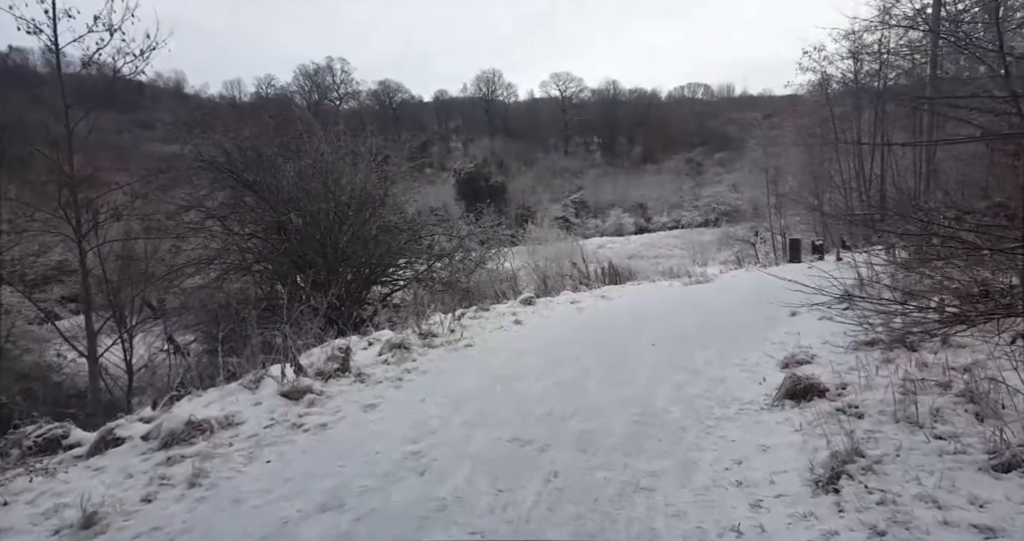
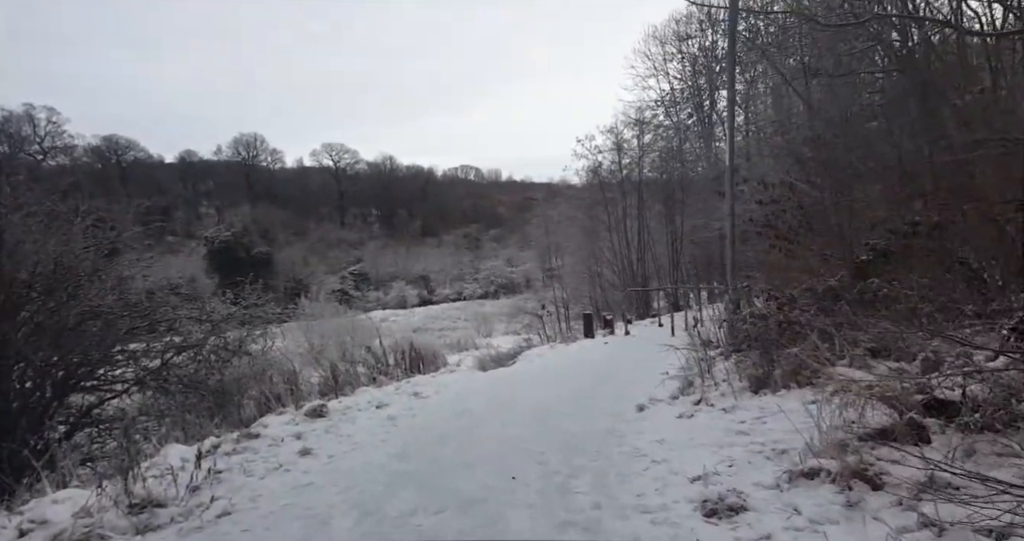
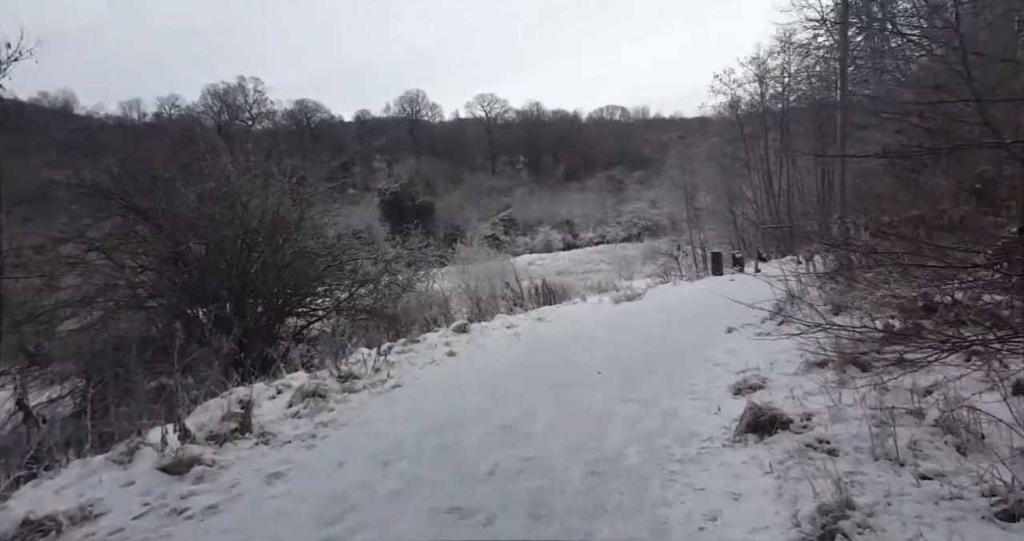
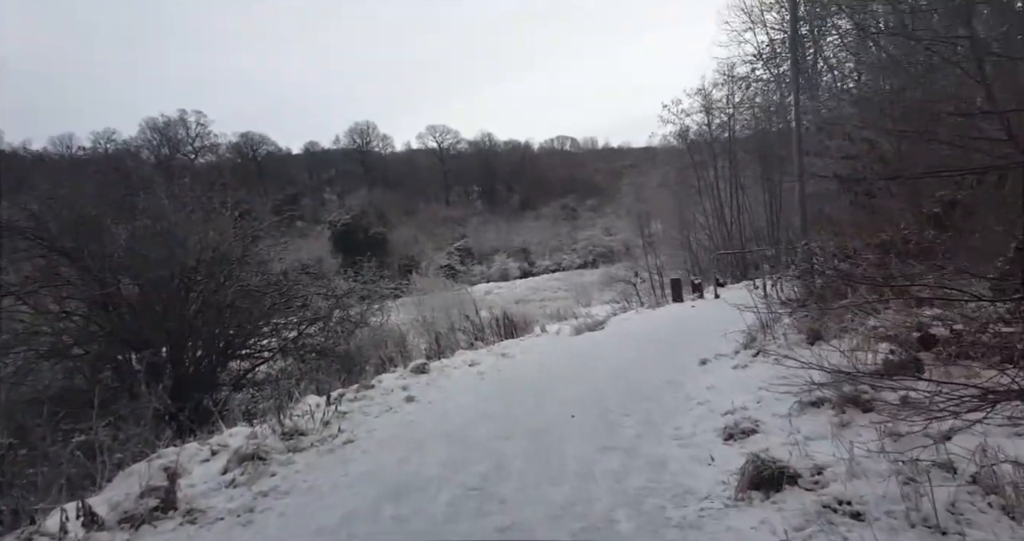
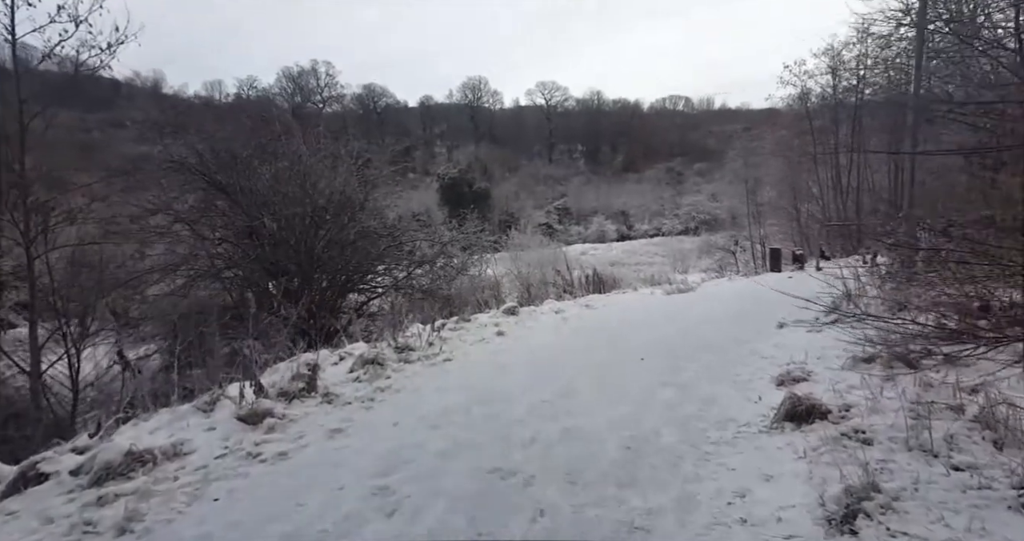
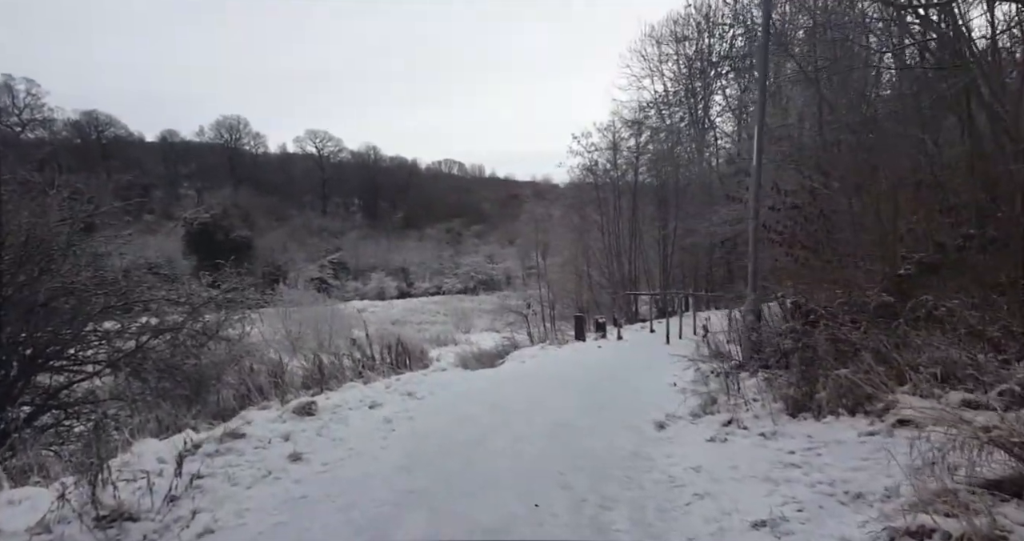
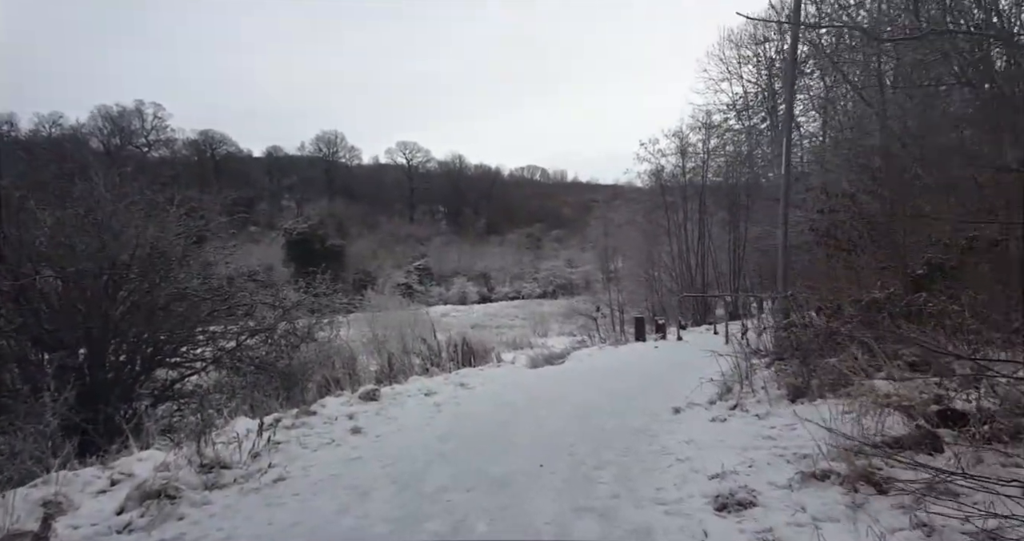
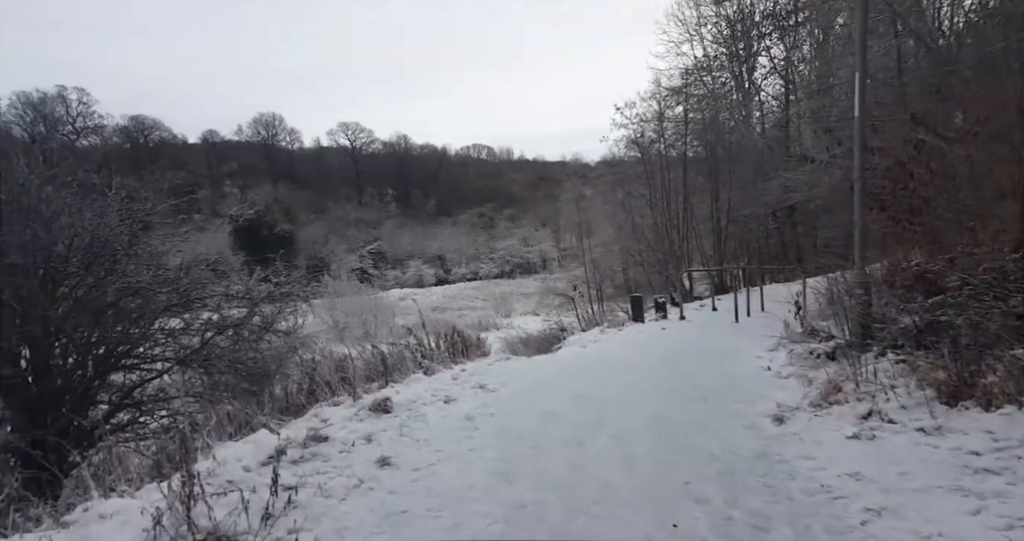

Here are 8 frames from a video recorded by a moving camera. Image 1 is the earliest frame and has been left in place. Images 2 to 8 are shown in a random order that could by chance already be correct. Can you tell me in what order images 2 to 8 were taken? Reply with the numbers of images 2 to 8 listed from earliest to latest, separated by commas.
5, 3, 4, 7, 2, 6, 8
